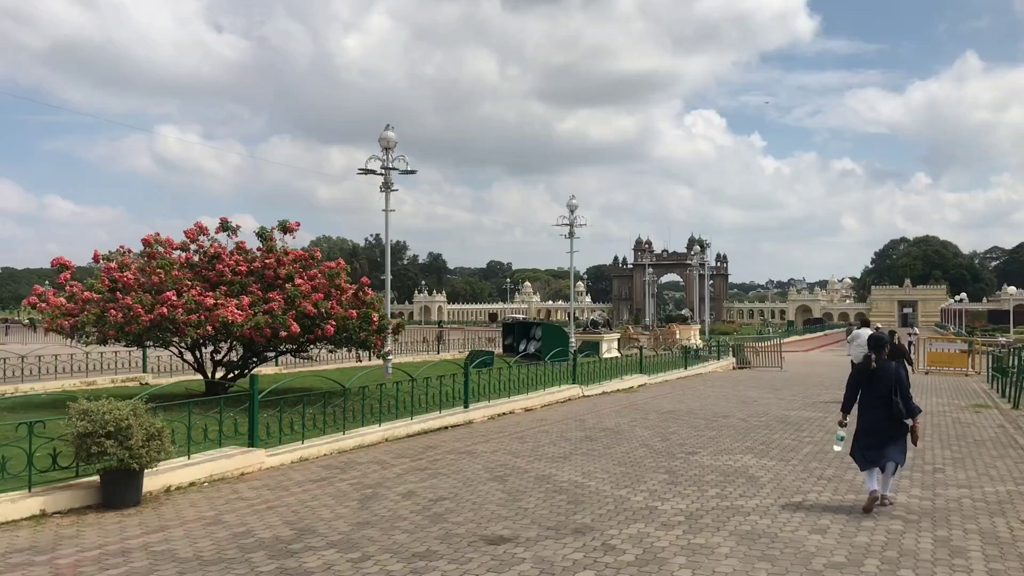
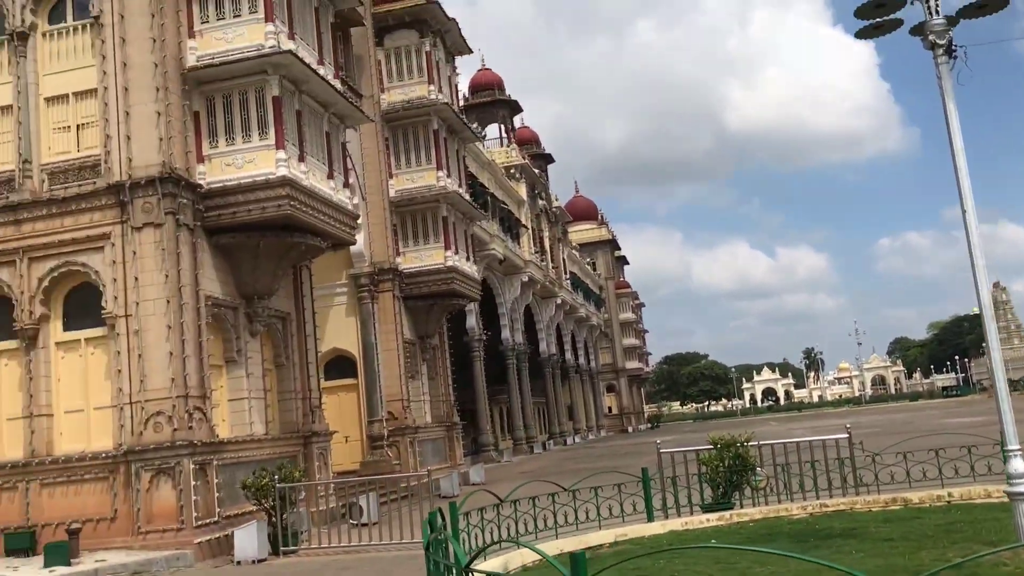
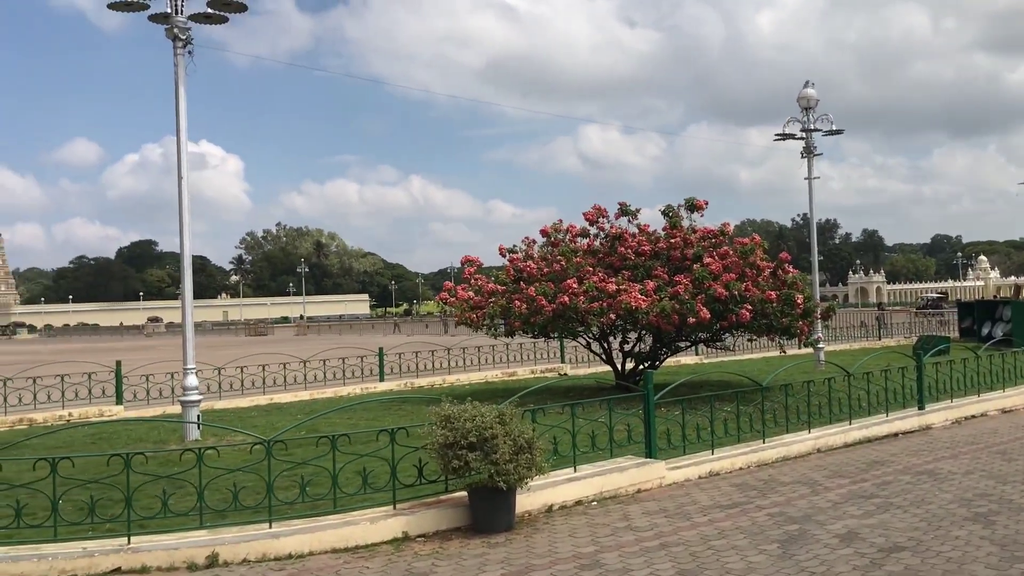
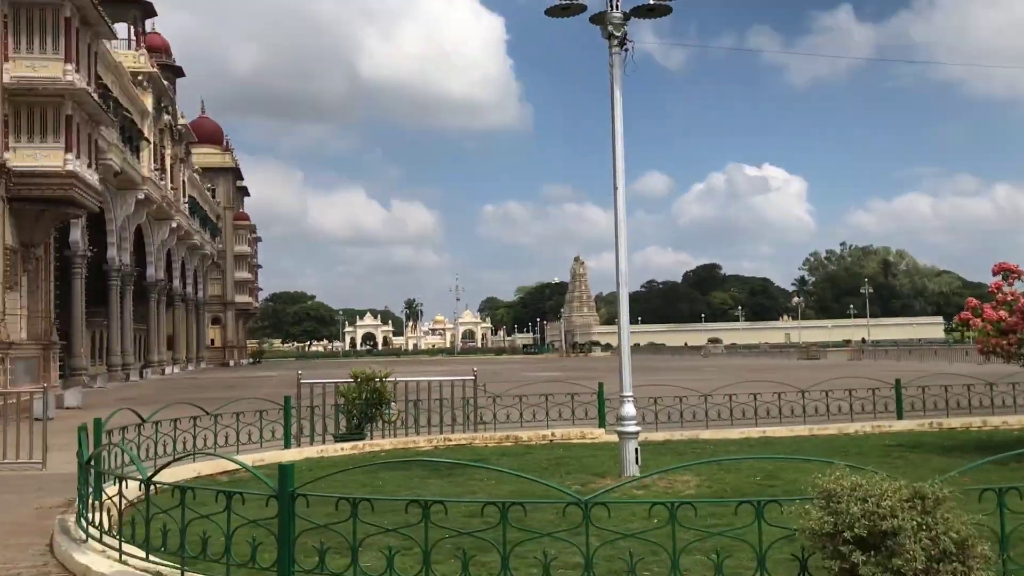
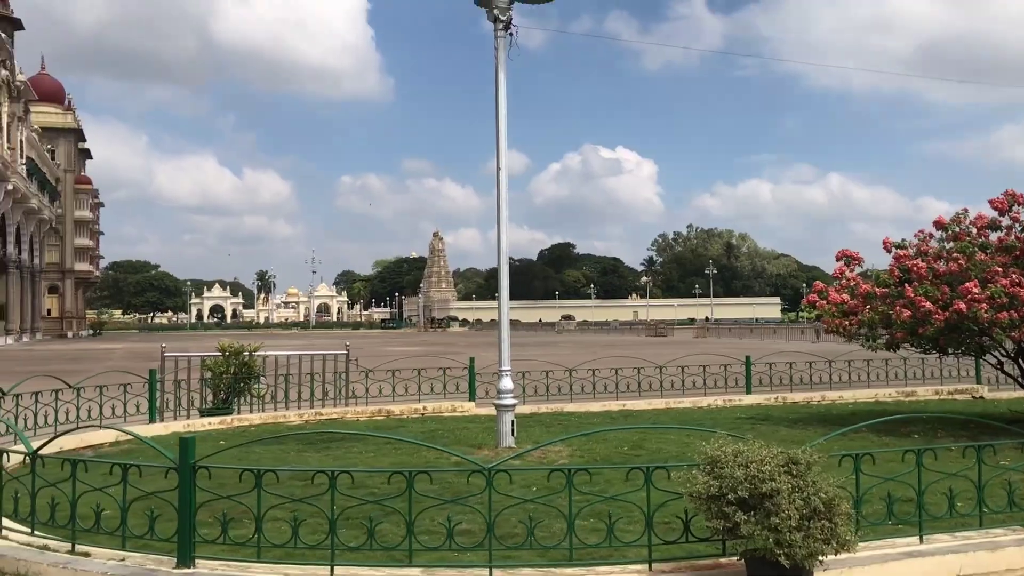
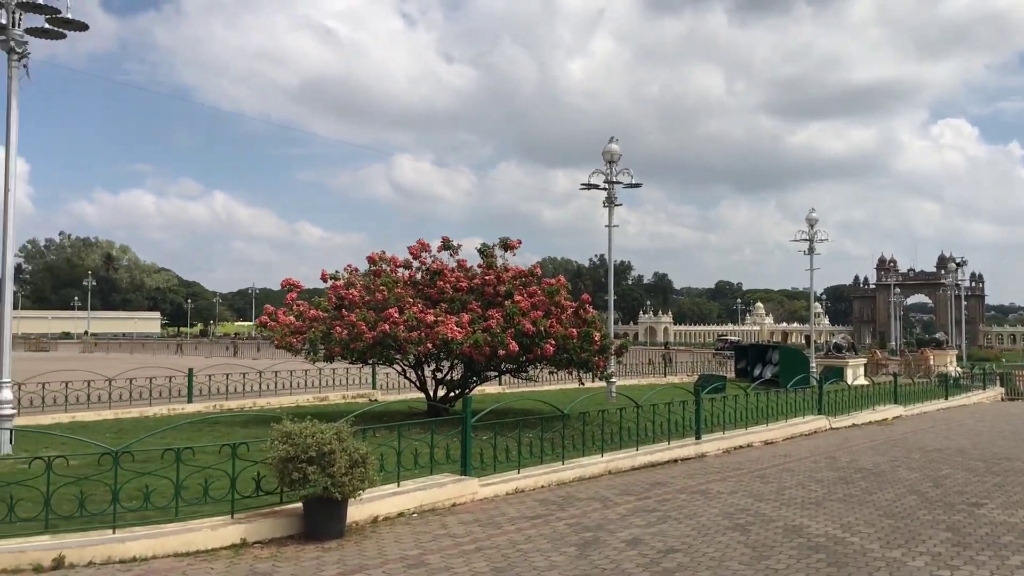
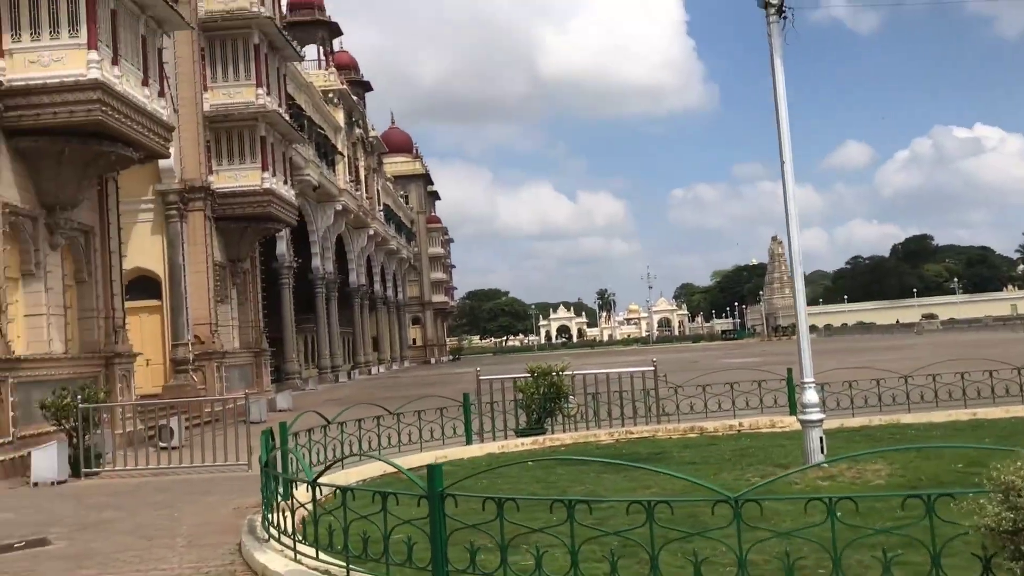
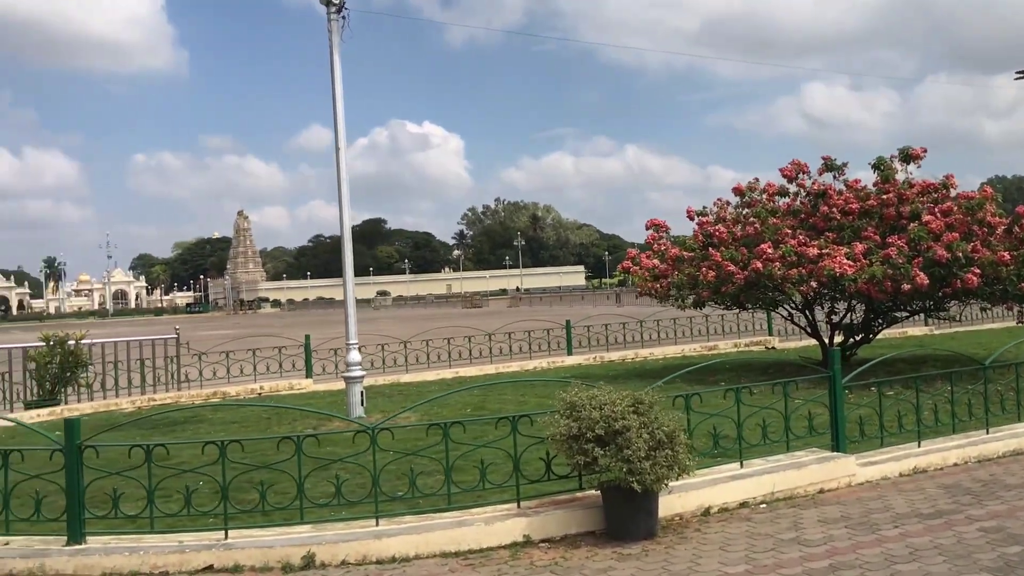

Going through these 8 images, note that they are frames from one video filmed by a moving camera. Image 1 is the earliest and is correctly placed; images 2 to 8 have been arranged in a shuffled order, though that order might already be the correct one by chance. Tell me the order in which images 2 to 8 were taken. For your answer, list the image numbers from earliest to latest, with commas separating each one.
6, 3, 8, 5, 4, 7, 2
